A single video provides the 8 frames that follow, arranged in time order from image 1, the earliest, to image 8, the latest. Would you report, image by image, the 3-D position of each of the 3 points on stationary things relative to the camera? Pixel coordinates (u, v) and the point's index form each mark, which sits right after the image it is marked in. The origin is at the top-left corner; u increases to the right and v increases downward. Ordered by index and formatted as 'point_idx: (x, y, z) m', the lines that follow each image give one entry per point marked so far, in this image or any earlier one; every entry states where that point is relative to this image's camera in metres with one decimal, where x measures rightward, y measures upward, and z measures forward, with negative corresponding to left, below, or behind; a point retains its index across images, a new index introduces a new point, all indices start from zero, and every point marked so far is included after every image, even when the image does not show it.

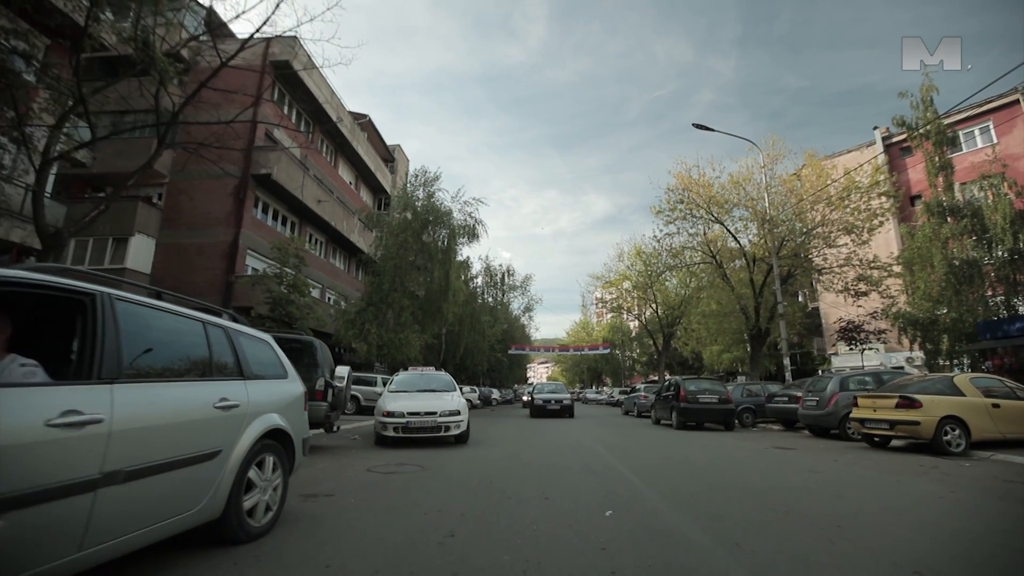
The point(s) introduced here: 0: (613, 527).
0: (+0.9, -2.1, +4.9) m
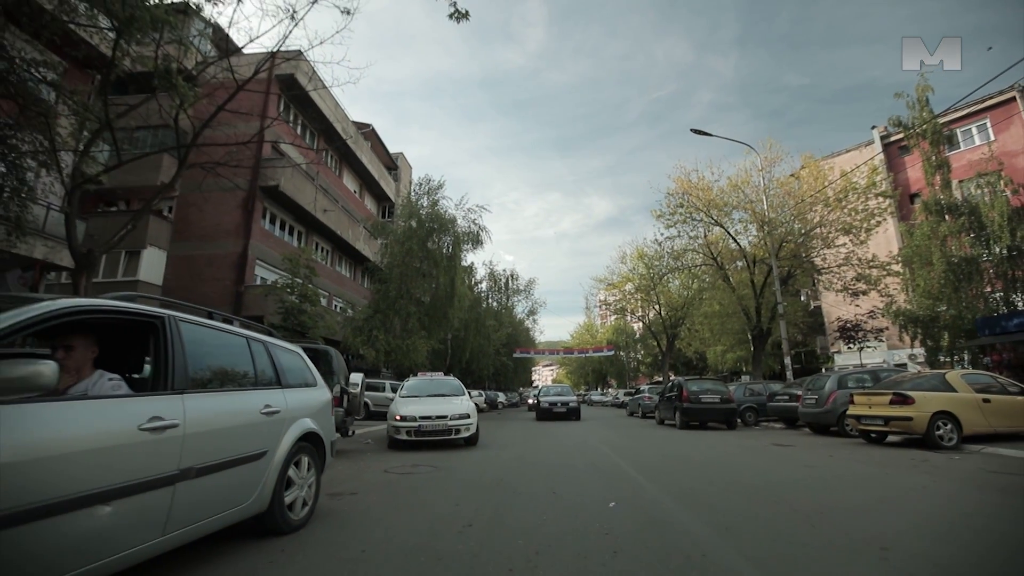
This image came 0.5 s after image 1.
0: (+1.0, -2.1, +5.2) m
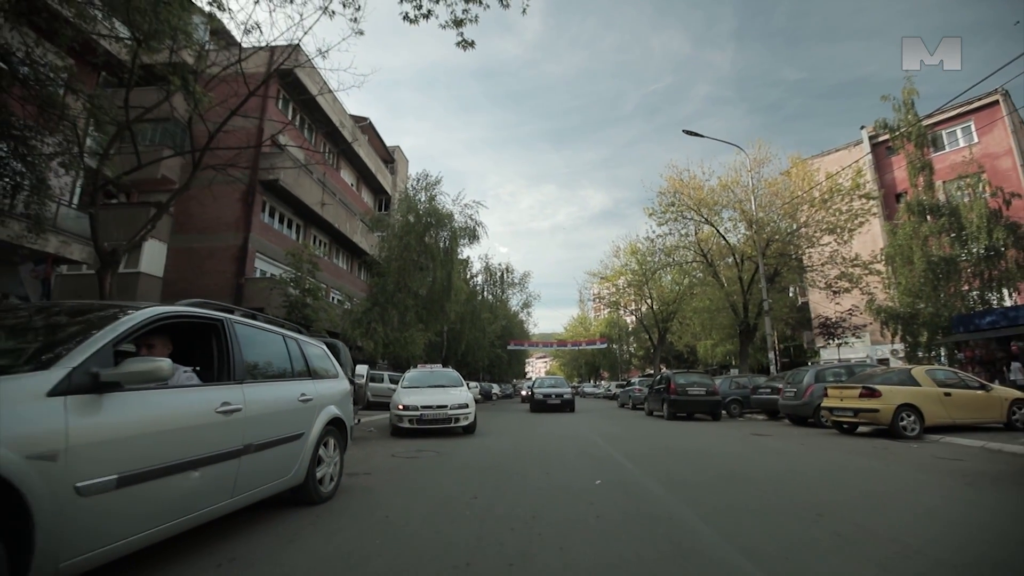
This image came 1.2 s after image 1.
0: (+1.0, -2.2, +5.8) m
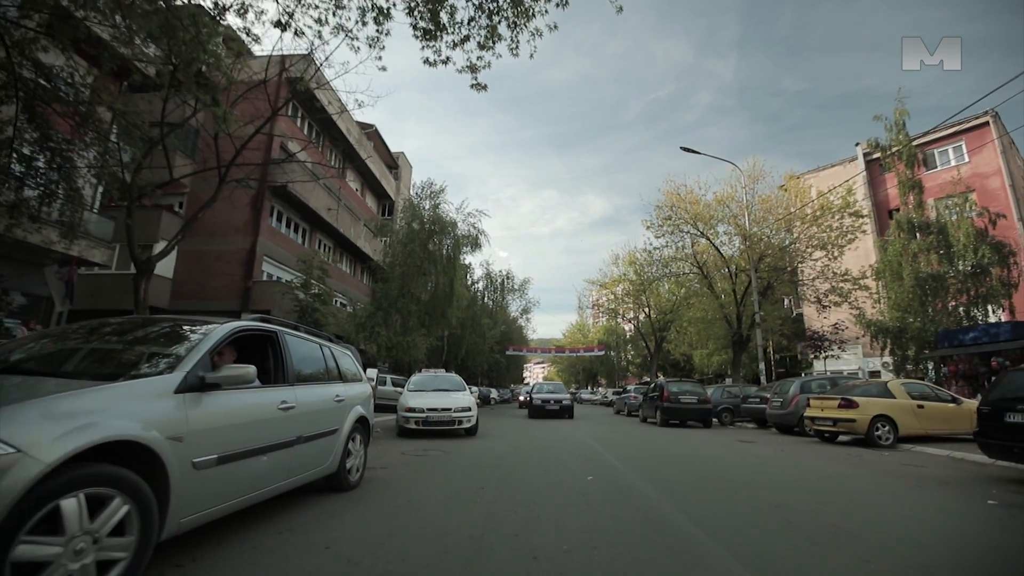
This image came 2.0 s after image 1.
0: (+1.0, -2.3, +6.4) m
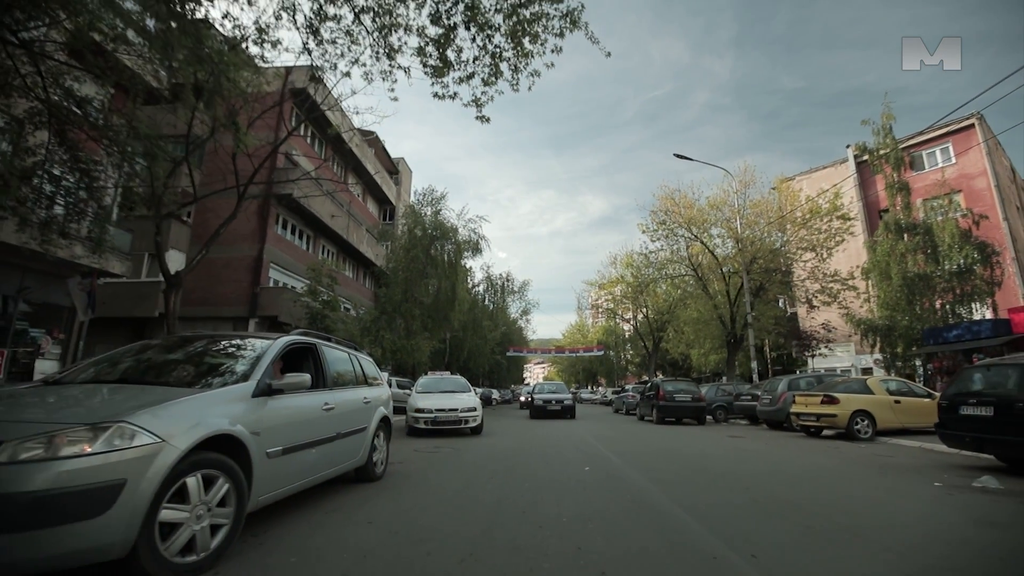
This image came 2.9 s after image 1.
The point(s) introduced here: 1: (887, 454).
0: (+1.0, -2.5, +7.1) m
1: (+5.8, -2.6, +8.7) m
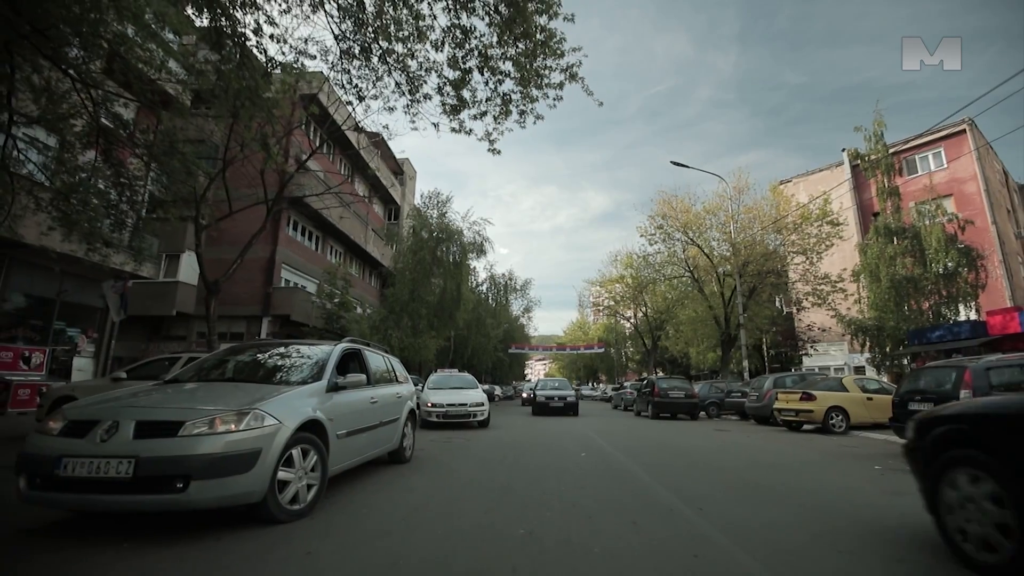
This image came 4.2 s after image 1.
0: (+1.1, -2.6, +8.0) m
1: (+5.9, -2.7, +9.7) m
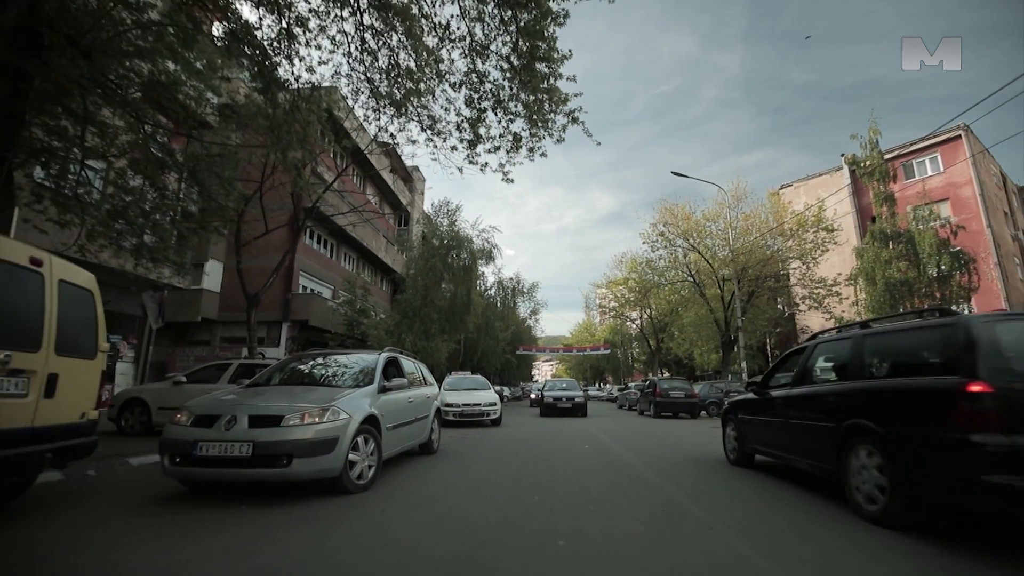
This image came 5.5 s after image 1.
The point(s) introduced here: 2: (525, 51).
0: (+1.3, -2.8, +9.0) m
1: (+6.1, -2.8, +10.6) m
2: (+0.2, +3.0, +7.3) m
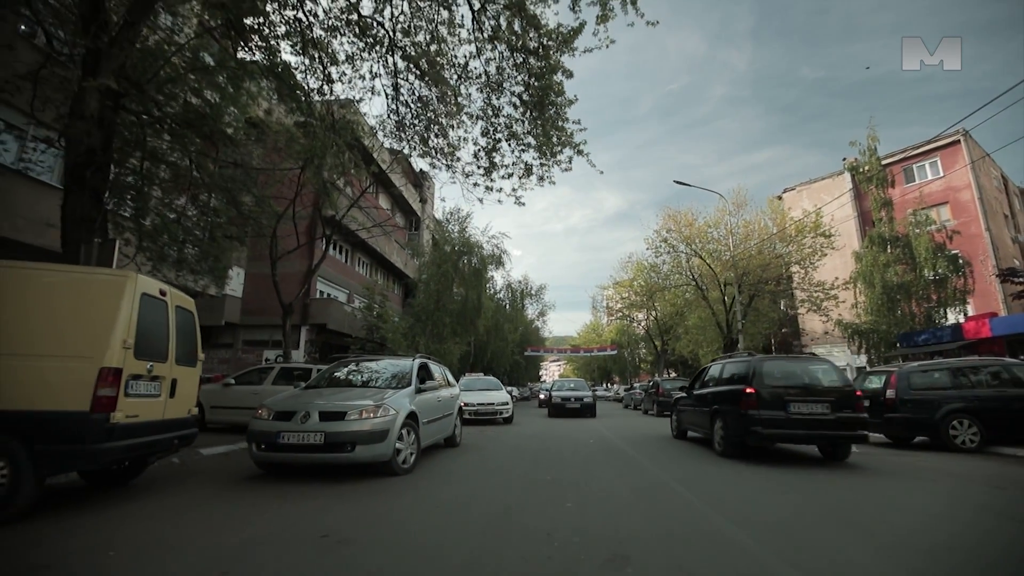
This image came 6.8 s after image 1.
0: (+1.5, -3.0, +9.9) m
1: (+6.3, -3.0, +11.5) m
2: (+0.3, +2.8, +8.2) m
